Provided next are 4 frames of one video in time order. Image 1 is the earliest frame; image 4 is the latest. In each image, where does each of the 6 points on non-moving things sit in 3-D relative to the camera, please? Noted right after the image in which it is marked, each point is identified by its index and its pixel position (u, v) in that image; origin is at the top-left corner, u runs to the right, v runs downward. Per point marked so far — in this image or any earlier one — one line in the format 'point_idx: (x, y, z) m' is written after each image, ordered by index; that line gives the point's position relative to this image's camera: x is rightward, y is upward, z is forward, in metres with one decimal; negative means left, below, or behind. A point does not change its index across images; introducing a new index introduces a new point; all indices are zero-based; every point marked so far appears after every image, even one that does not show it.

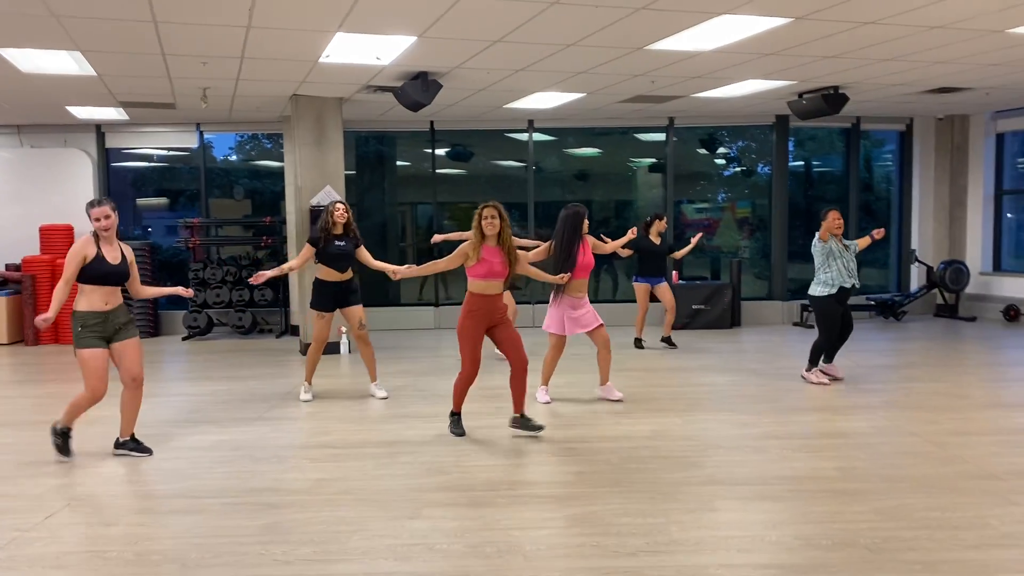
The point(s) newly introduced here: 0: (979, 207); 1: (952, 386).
0: (+5.6, +1.0, +10.6) m
1: (+3.5, -0.8, +7.0) m
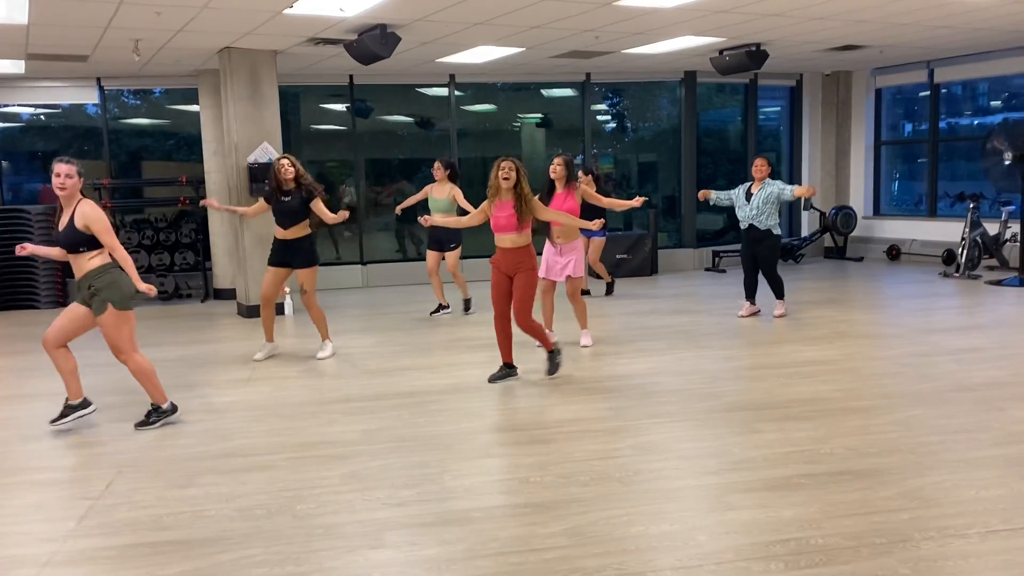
0: (+4.6, +1.7, +11.6) m
1: (+3.1, -0.3, +7.8) m
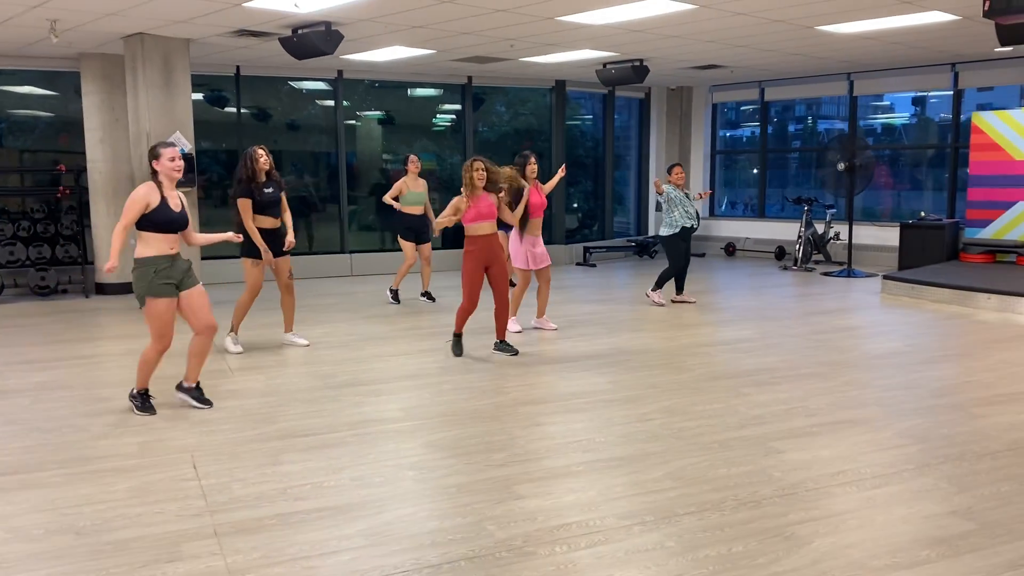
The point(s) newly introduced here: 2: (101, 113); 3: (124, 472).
0: (+2.7, +1.8, +12.9) m
1: (+2.3, -0.2, +8.9) m
2: (-3.9, +1.7, +8.4) m
3: (-1.6, -0.8, +3.7) m
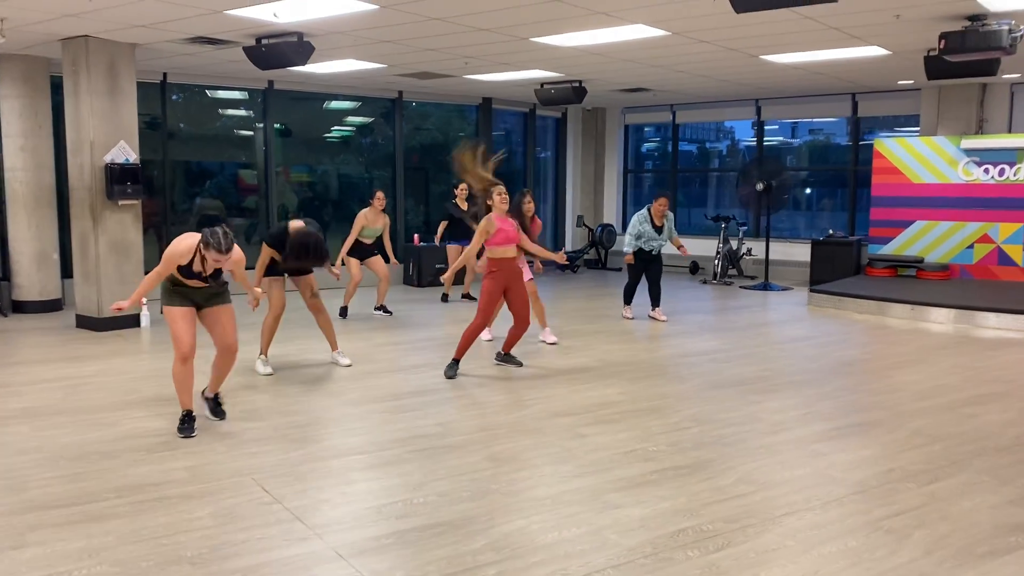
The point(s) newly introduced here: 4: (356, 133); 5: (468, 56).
0: (+1.5, +1.6, +13.4) m
1: (+1.7, -0.3, +9.3) m
2: (-4.3, +1.5, +7.9) m
3: (-1.3, -0.8, +3.5) m
4: (-2.0, +2.0, +11.6) m
5: (-0.4, +2.0, +7.7) m
